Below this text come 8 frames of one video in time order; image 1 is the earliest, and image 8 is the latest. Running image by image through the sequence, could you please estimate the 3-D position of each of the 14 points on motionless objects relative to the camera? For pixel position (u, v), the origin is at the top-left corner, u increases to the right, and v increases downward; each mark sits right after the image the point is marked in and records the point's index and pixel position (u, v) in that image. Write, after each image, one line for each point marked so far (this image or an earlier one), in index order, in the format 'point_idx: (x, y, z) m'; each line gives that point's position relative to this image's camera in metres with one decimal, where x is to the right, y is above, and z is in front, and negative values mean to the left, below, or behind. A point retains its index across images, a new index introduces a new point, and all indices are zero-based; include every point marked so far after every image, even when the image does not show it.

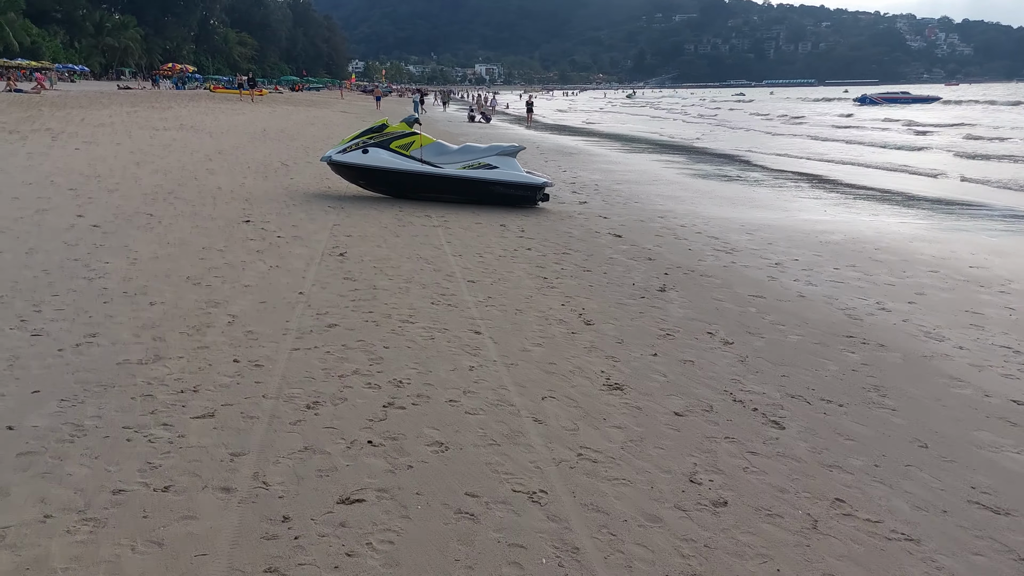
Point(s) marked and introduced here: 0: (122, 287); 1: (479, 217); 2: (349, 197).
0: (-2.5, 0.0, +5.3) m
1: (-0.4, +0.9, +9.9) m
2: (-2.2, +1.2, +11.0) m
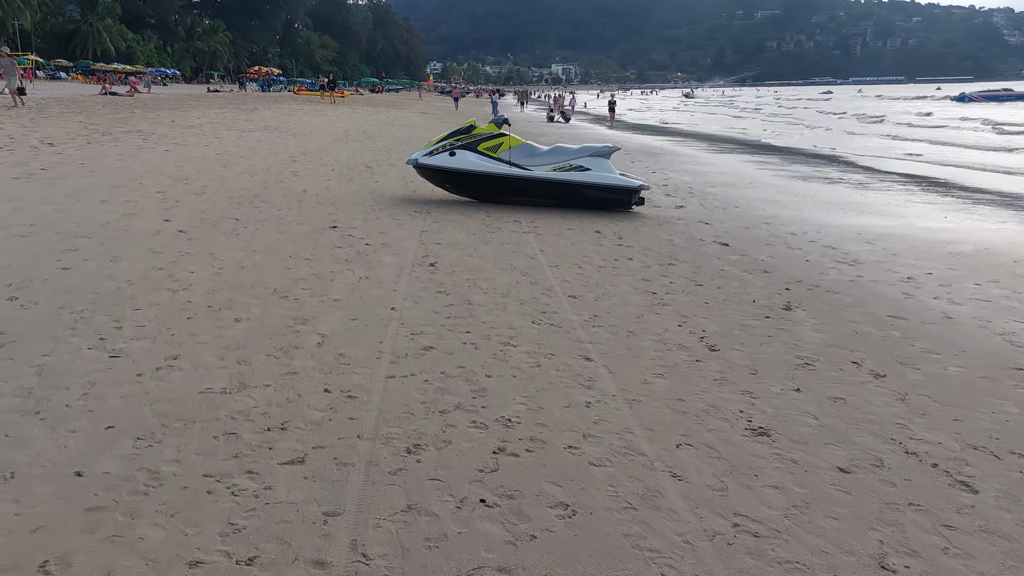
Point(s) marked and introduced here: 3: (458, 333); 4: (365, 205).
0: (-1.8, -0.1, +5.0) m
1: (+0.7, +0.8, +9.4) m
2: (-1.0, +1.1, +10.6) m
3: (-0.3, -0.2, +4.7) m
4: (-1.7, +1.0, +9.9) m
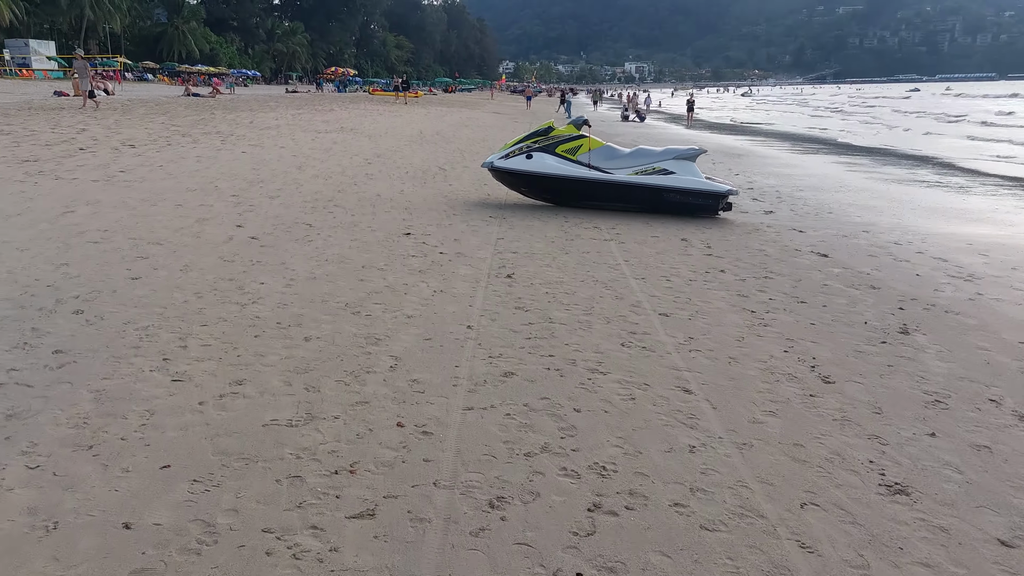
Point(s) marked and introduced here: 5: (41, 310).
0: (-1.3, -0.2, +4.7) m
1: (+1.6, +0.6, +8.9) m
2: (0.0, +1.0, +10.3) m
3: (+0.1, -0.3, +4.3) m
4: (-0.8, +0.9, +9.6) m
5: (-2.5, -0.1, +4.4) m
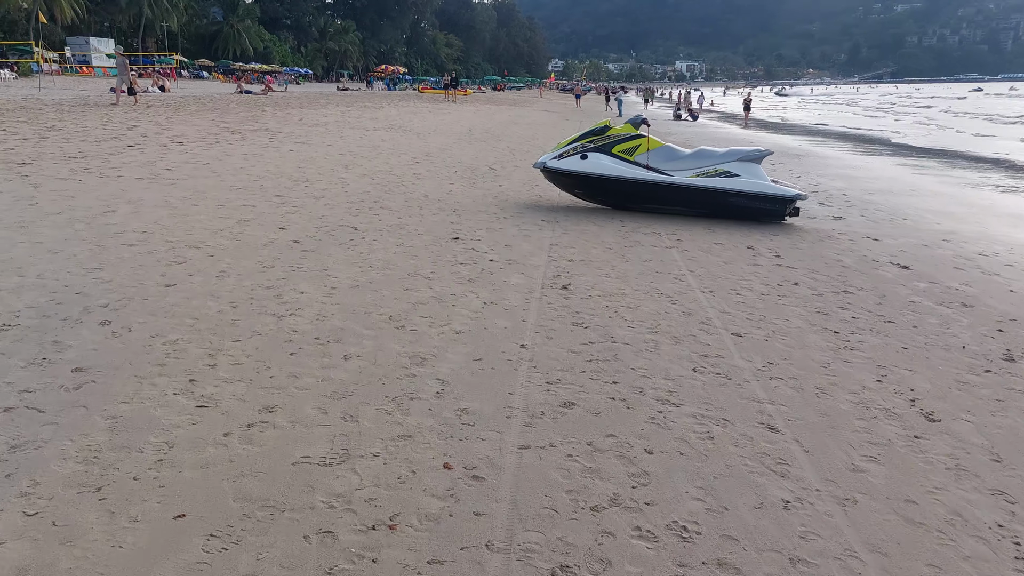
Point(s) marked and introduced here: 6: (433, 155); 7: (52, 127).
0: (-1.0, -0.2, +4.4) m
1: (+2.1, +0.5, +8.4) m
2: (+0.6, +1.0, +9.8) m
3: (+0.4, -0.4, +3.8) m
4: (-0.2, +0.9, +9.2) m
5: (-2.2, -0.2, +4.1) m
6: (-1.5, +2.4, +15.3) m
7: (-7.5, +2.6, +13.7) m
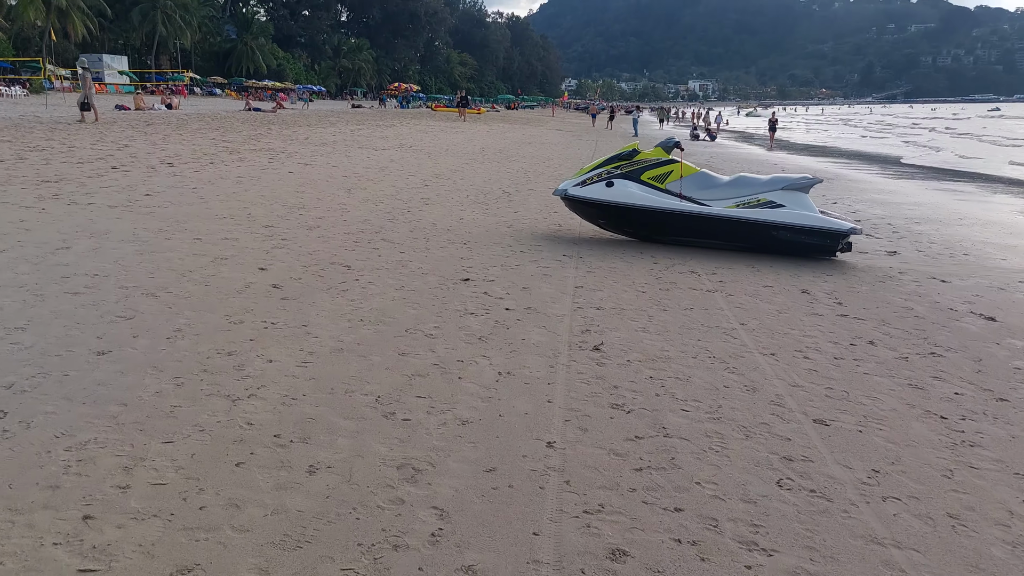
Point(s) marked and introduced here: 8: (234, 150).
0: (-0.9, -0.5, +3.3) m
1: (+2.3, +0.1, +7.3) m
2: (+0.8, +0.5, +8.8) m
3: (+0.5, -0.7, +2.8) m
4: (-0.1, +0.4, +8.2) m
5: (-2.1, -0.5, +3.1) m
6: (-1.2, +1.9, +14.3) m
7: (-7.3, +2.2, +12.8) m
8: (-5.3, +2.6, +15.7) m
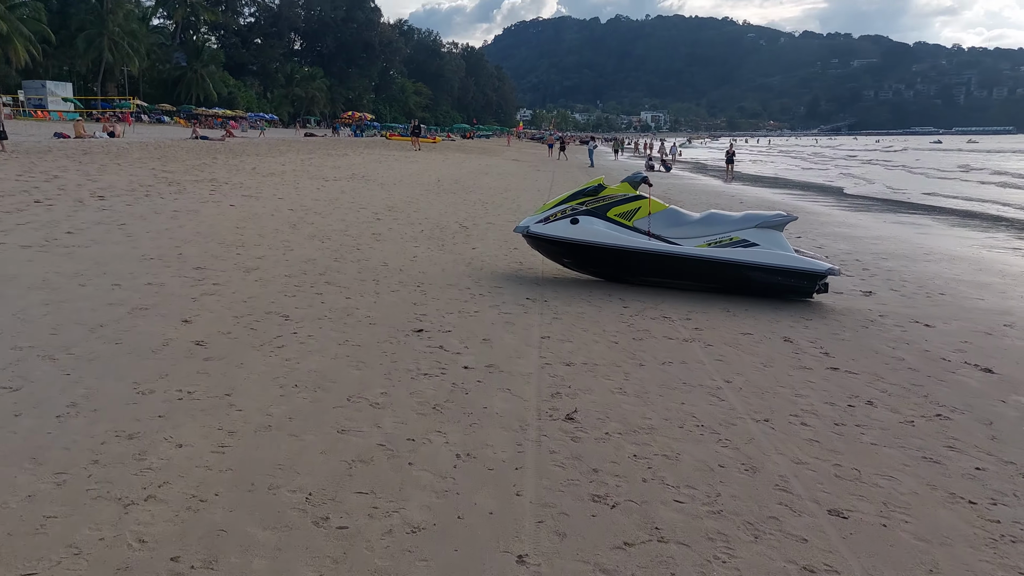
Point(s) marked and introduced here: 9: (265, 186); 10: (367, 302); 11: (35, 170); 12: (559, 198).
0: (-1.1, -0.8, +2.7) m
1: (+1.9, -0.3, +6.8) m
2: (+0.4, +0.1, +8.2) m
3: (+0.4, -1.0, +2.2) m
4: (-0.5, 0.0, +7.6) m
5: (-2.2, -0.7, +2.4) m
6: (-1.9, +1.3, +13.7) m
7: (-7.9, +1.6, +11.8) m
8: (-6.1, +1.9, +14.9) m
9: (-4.7, +1.9, +15.8) m
10: (-1.1, -0.1, +6.4) m
11: (-8.3, +2.1, +14.5) m
12: (+0.5, +0.9, +8.1) m
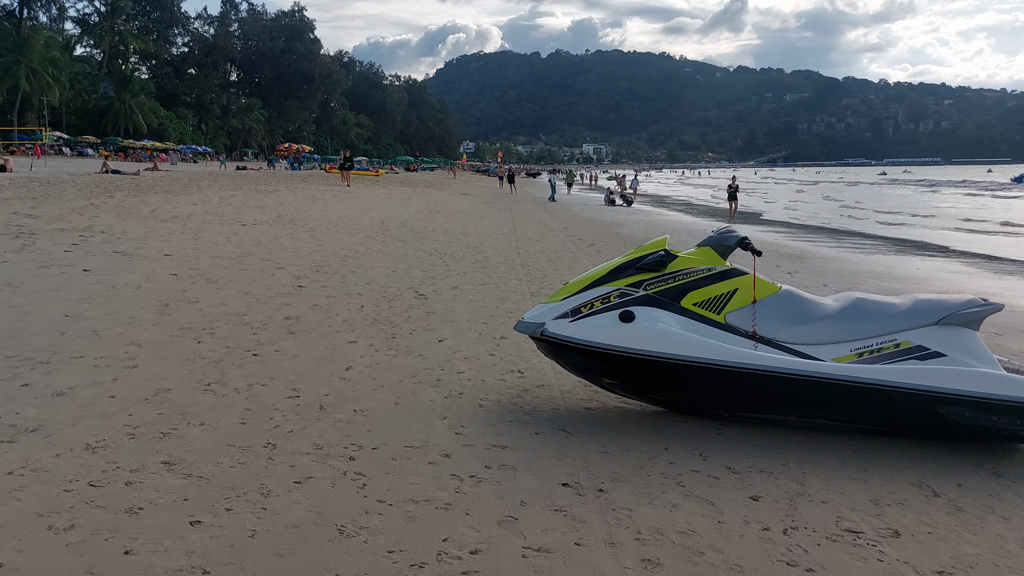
0: (-0.7, -1.4, -0.8) m
1: (+2.0, -1.0, +3.5) m
2: (+0.4, -0.7, +4.8) m
3: (+0.8, -1.6, -1.2) m
4: (-0.4, -0.8, +4.1) m
5: (-1.8, -1.3, -1.2) m
6: (-2.3, +0.2, +10.2) m
7: (-8.2, +0.5, +7.9) m
8: (-6.5, +0.7, +11.1) m
9: (-5.2, +0.8, +12.1) m
10: (-1.0, -0.9, +2.9) m
11: (-8.7, +0.9, +10.6) m
12: (+0.5, +0.1, +4.7) m
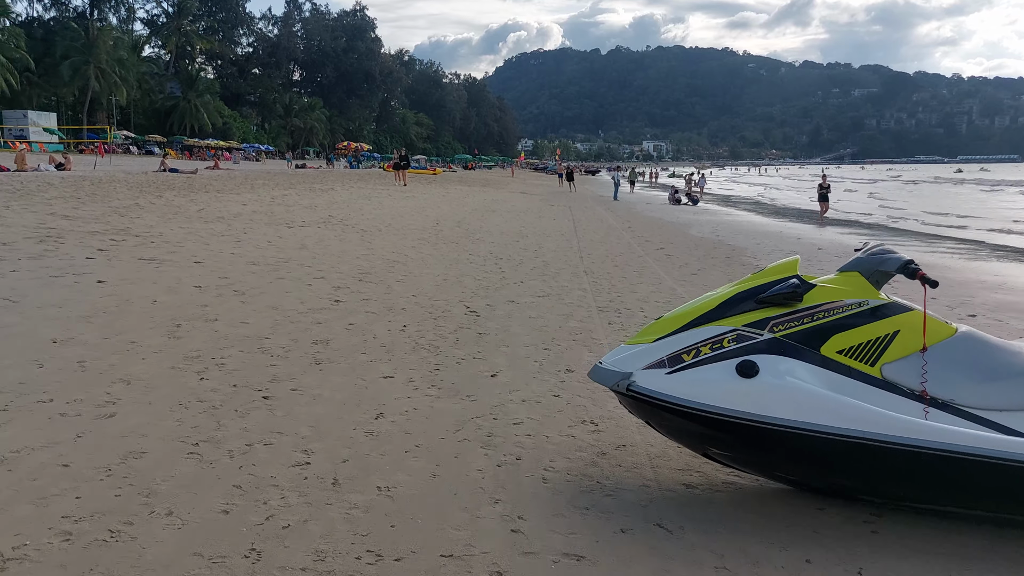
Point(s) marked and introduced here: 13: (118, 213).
0: (-0.7, -1.6, -2.0) m
1: (+2.3, -1.2, +2.2) m
2: (+0.7, -0.9, +3.6) m
3: (+0.7, -1.7, -2.5) m
4: (-0.1, -0.9, +2.9) m
5: (-1.9, -1.5, -2.2) m
6: (-1.5, +0.1, +9.1) m
7: (-7.6, +0.4, +7.3) m
8: (-5.7, +0.7, +10.4) m
9: (-4.3, +0.7, +11.3) m
10: (-0.8, -1.0, +1.8) m
11: (-8.0, +0.8, +10.0) m
12: (+0.8, -0.1, +3.5) m
13: (-6.6, +1.3, +13.9) m
